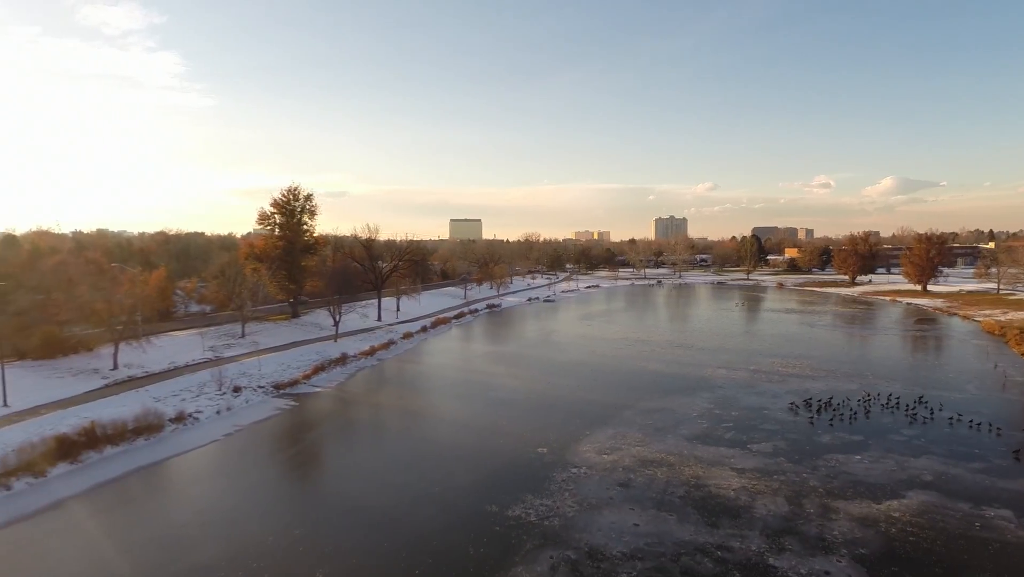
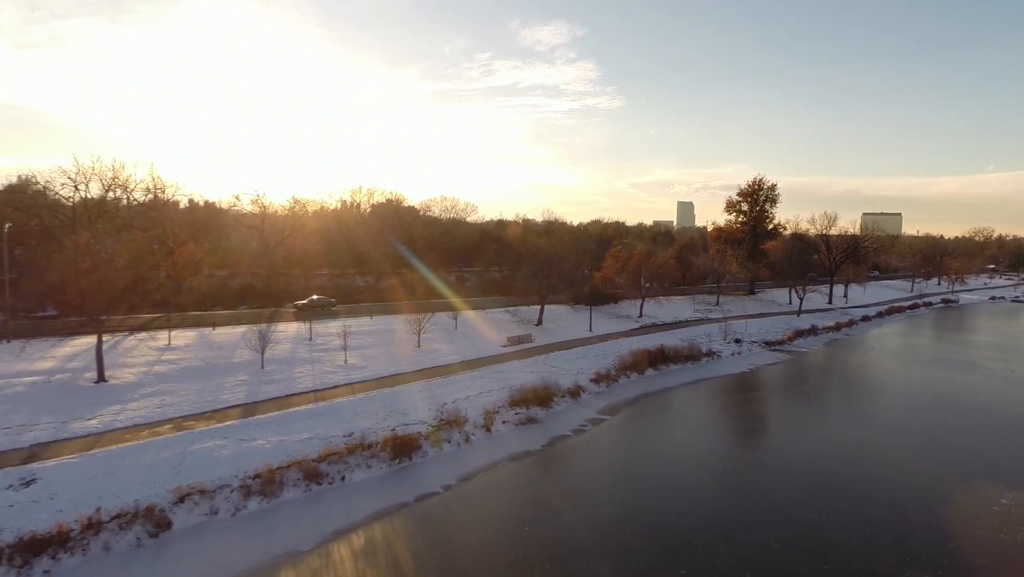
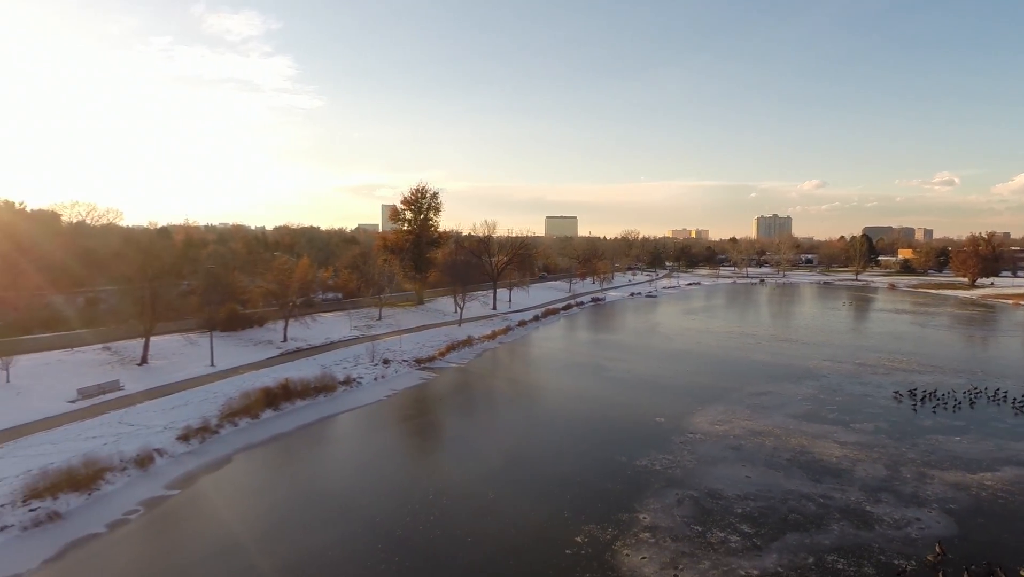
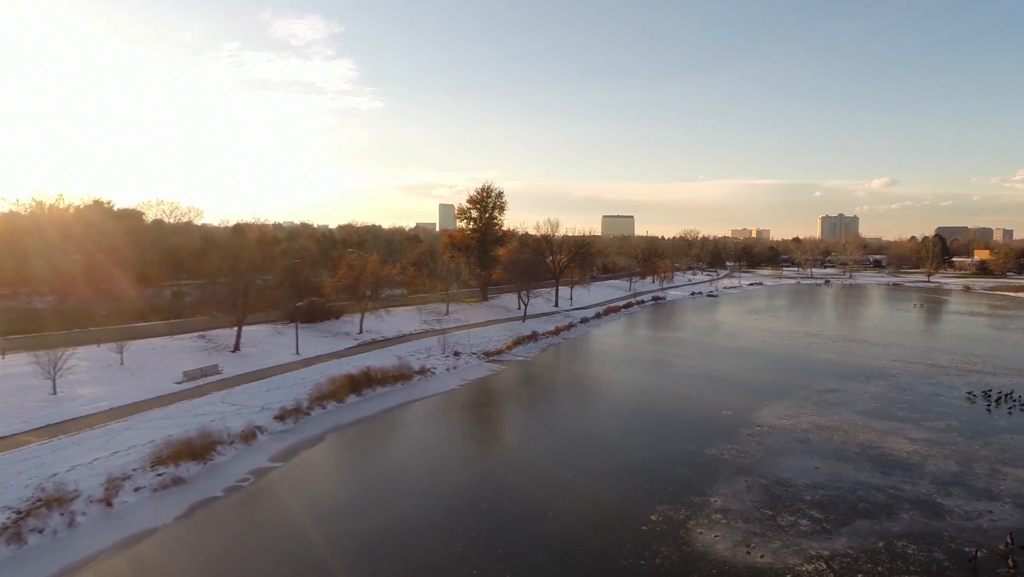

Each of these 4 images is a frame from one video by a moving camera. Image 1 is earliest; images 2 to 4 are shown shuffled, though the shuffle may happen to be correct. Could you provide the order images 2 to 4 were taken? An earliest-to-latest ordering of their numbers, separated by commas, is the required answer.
3, 4, 2
